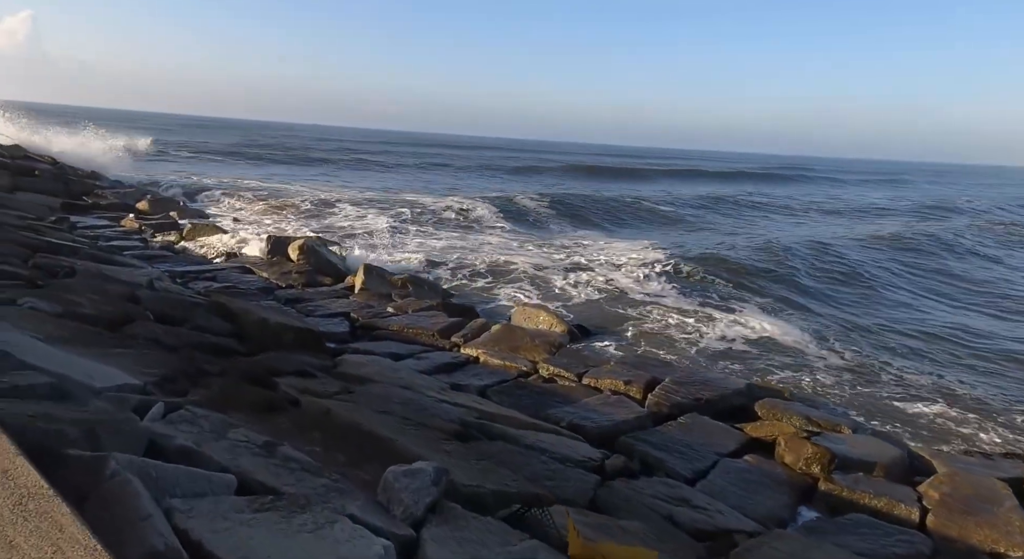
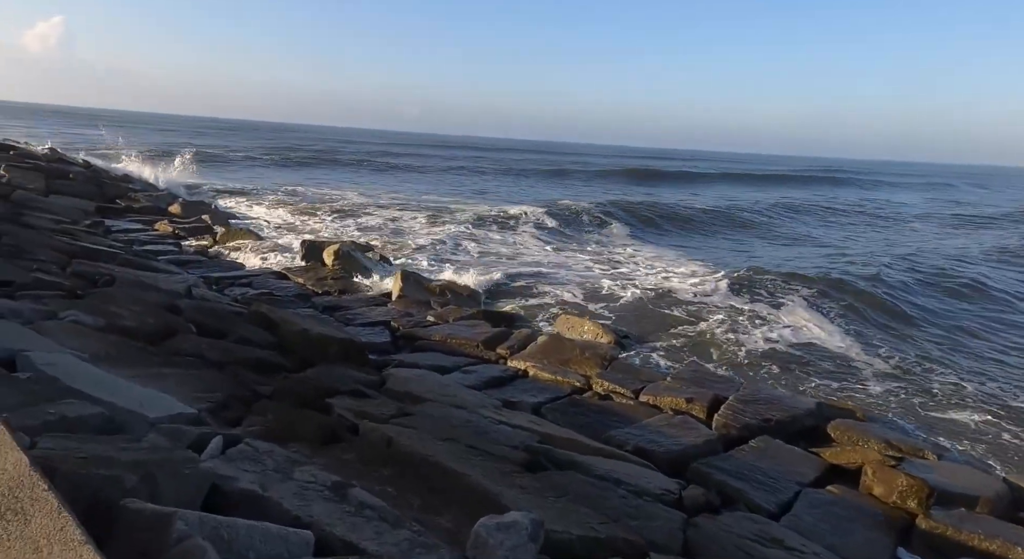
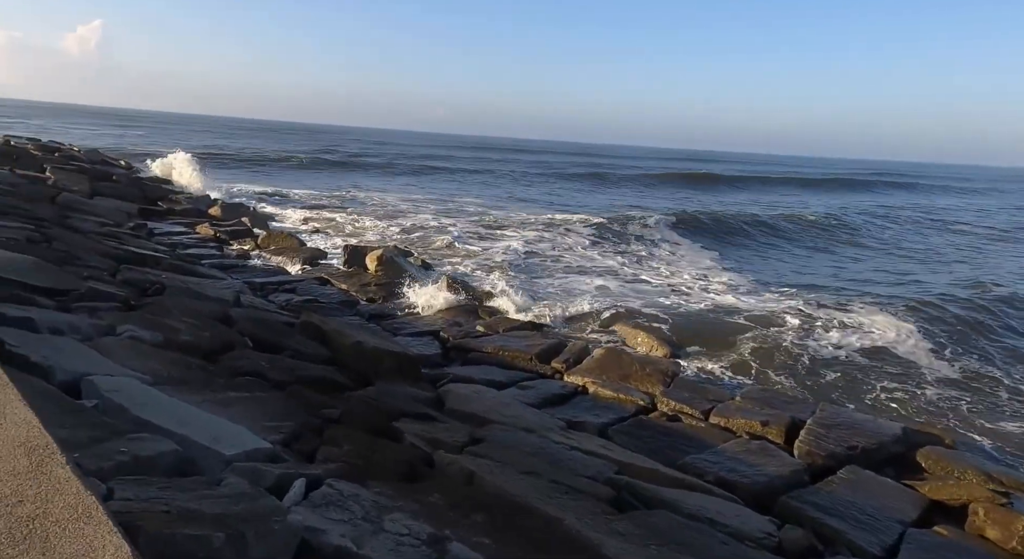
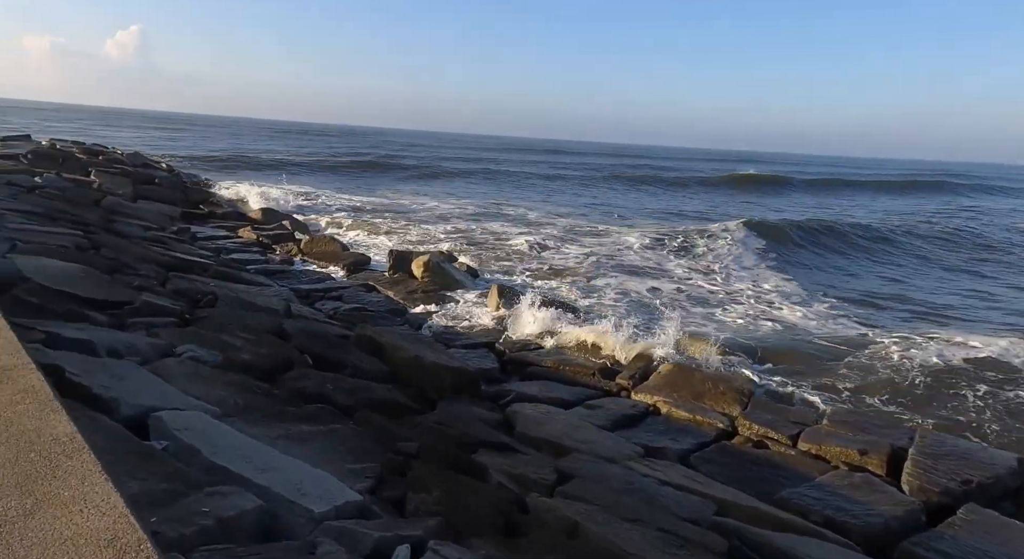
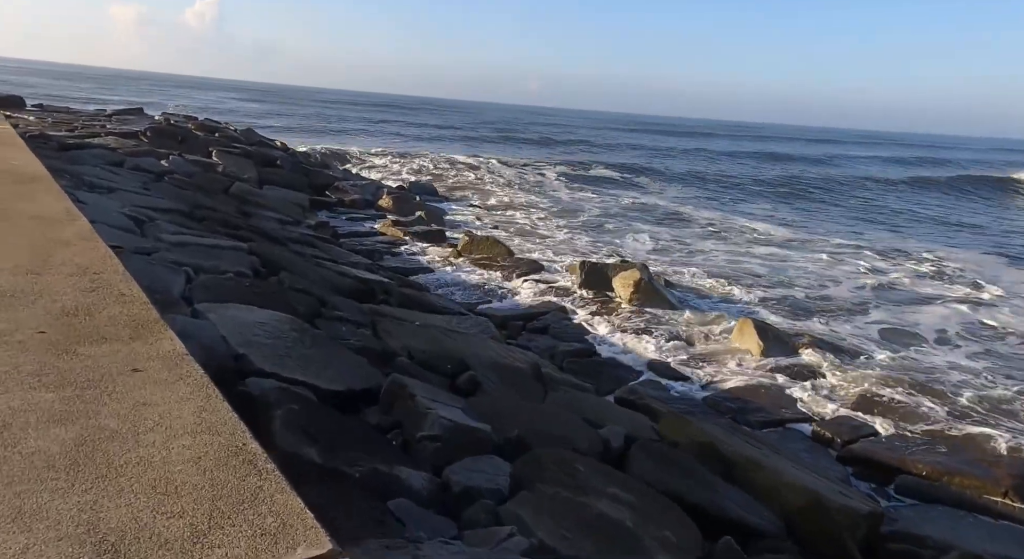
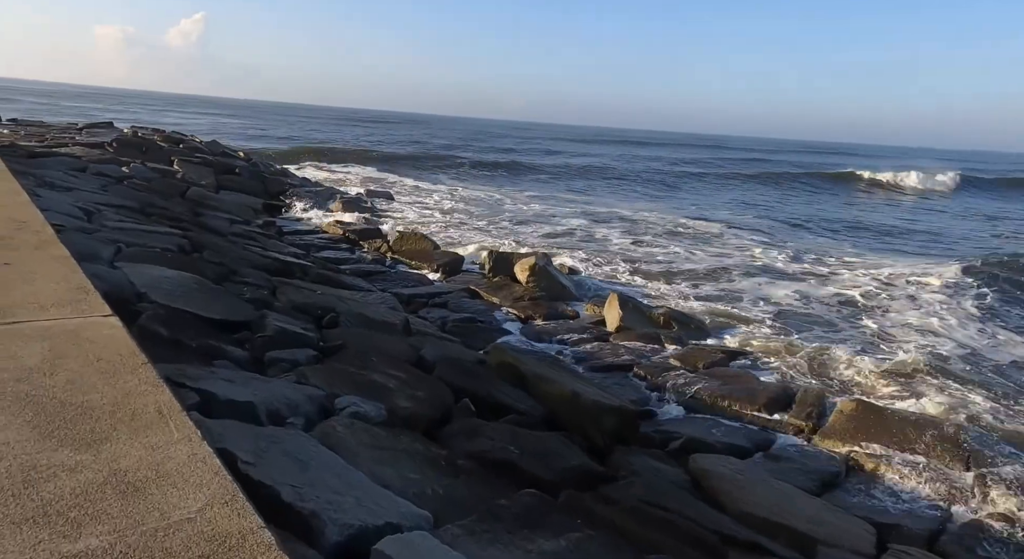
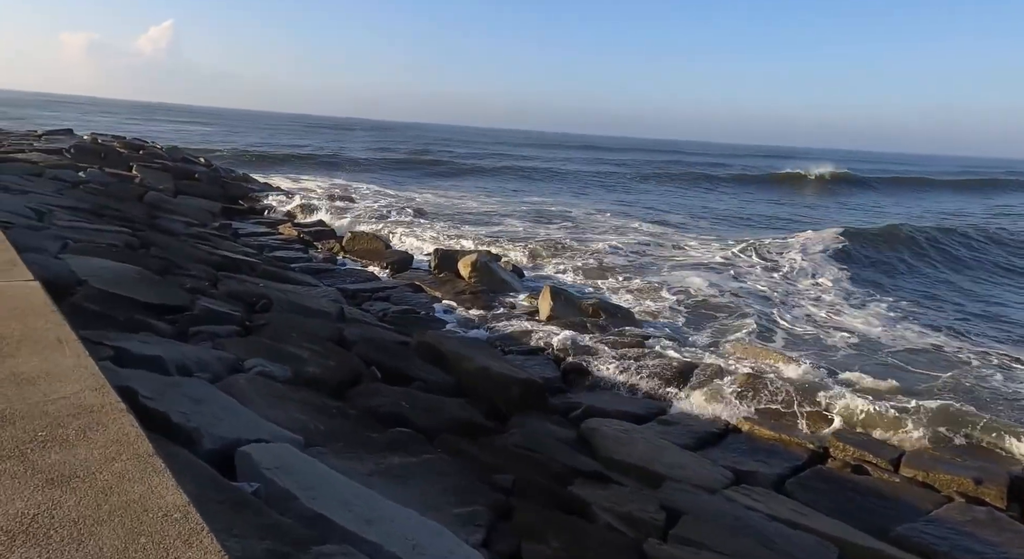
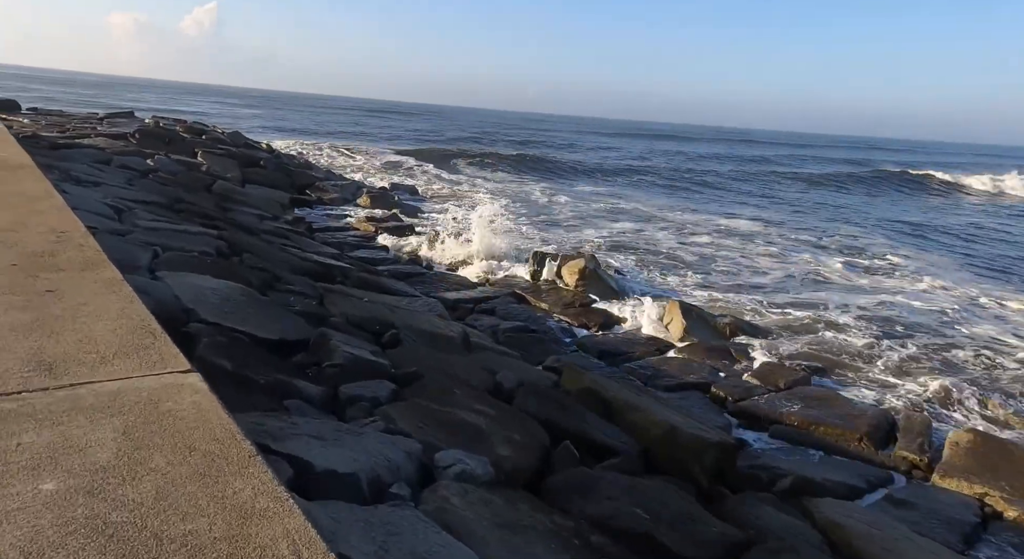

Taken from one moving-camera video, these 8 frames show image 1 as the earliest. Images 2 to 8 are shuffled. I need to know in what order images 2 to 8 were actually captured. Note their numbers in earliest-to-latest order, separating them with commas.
2, 3, 4, 7, 6, 8, 5
